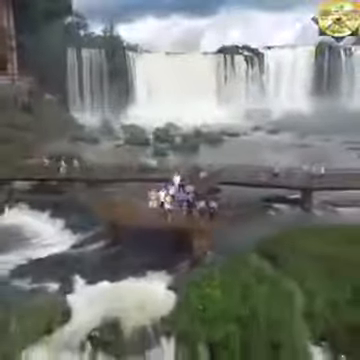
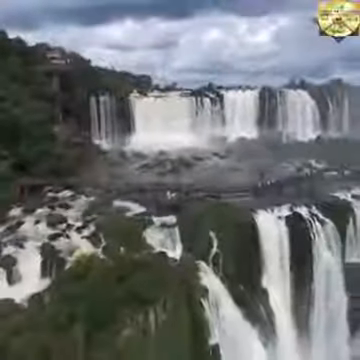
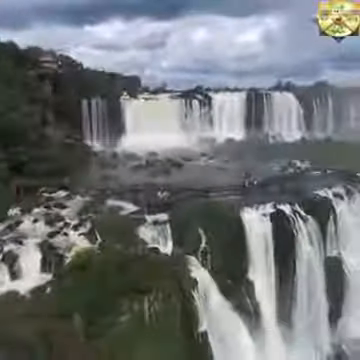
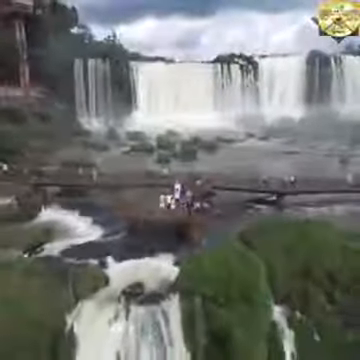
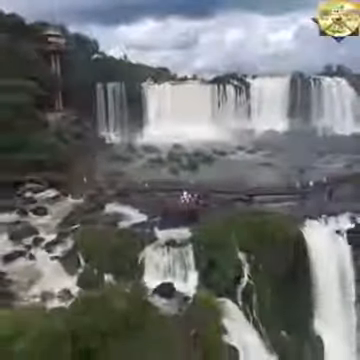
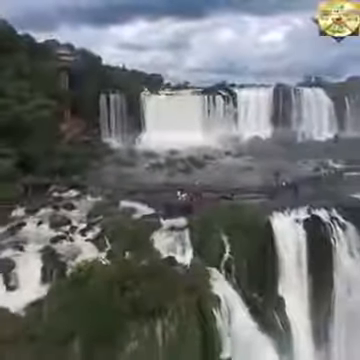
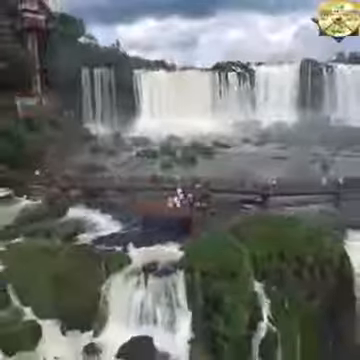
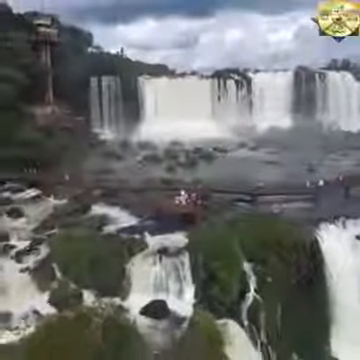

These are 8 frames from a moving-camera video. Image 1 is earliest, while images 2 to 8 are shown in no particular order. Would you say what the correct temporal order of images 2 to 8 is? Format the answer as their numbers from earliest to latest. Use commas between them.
4, 7, 8, 5, 6, 2, 3
